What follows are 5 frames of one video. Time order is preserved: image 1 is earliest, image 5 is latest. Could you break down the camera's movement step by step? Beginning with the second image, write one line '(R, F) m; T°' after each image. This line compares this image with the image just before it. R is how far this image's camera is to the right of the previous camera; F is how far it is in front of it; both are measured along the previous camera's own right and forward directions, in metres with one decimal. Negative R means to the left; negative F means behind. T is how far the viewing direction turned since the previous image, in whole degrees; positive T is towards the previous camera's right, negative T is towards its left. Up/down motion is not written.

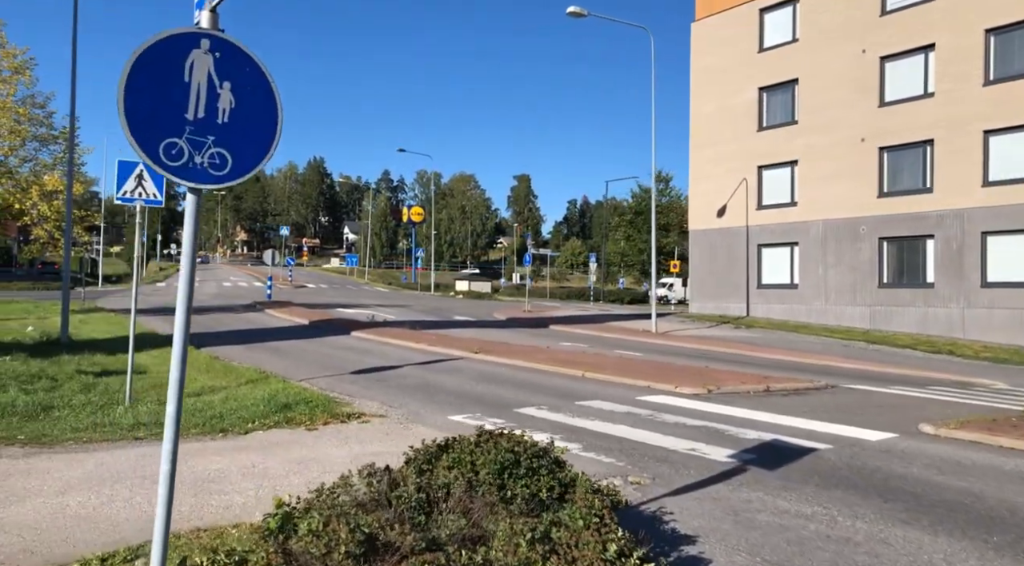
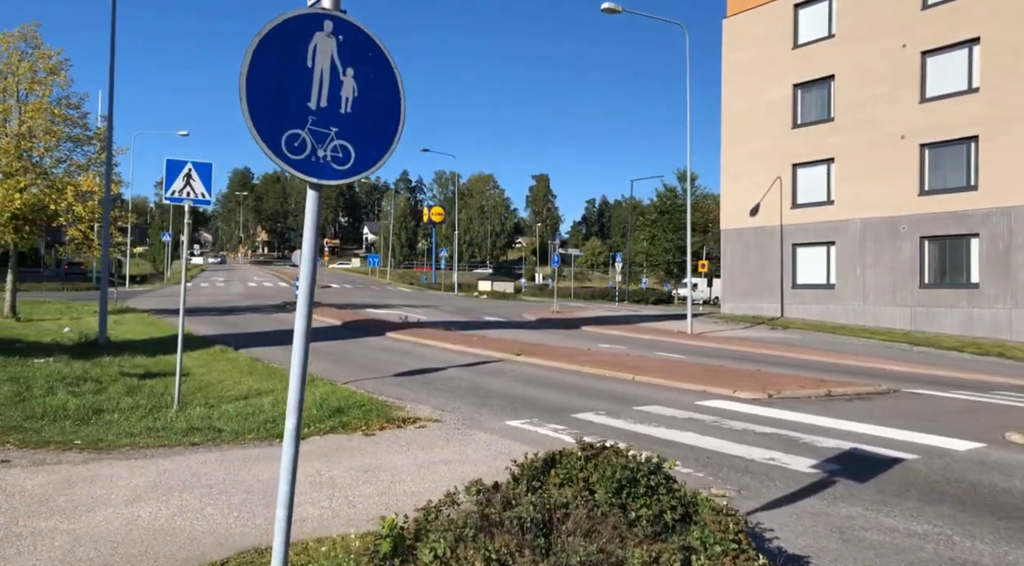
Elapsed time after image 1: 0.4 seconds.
(-0.5, +0.3) m; -1°
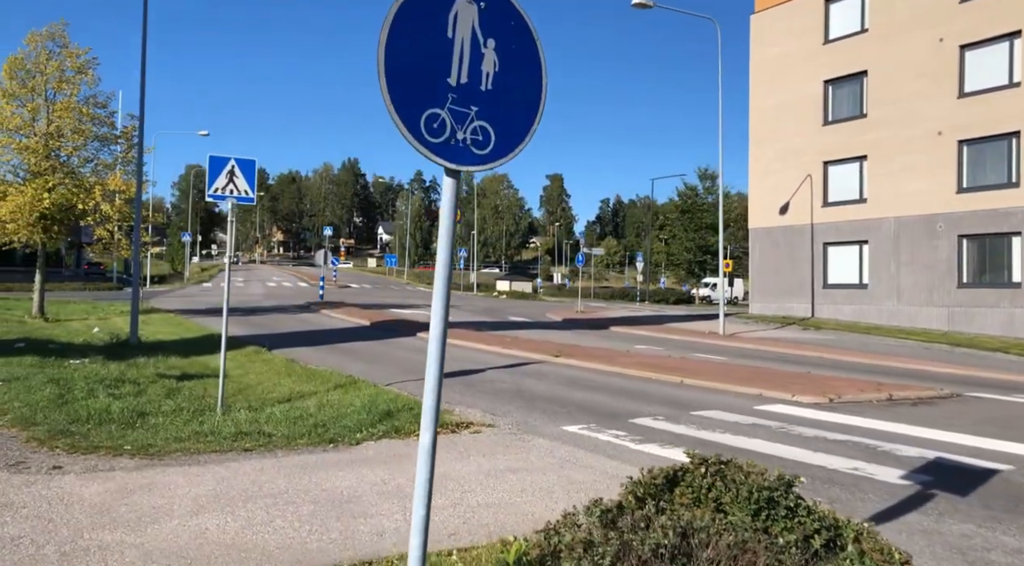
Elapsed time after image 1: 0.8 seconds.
(-0.5, +0.3) m; -1°
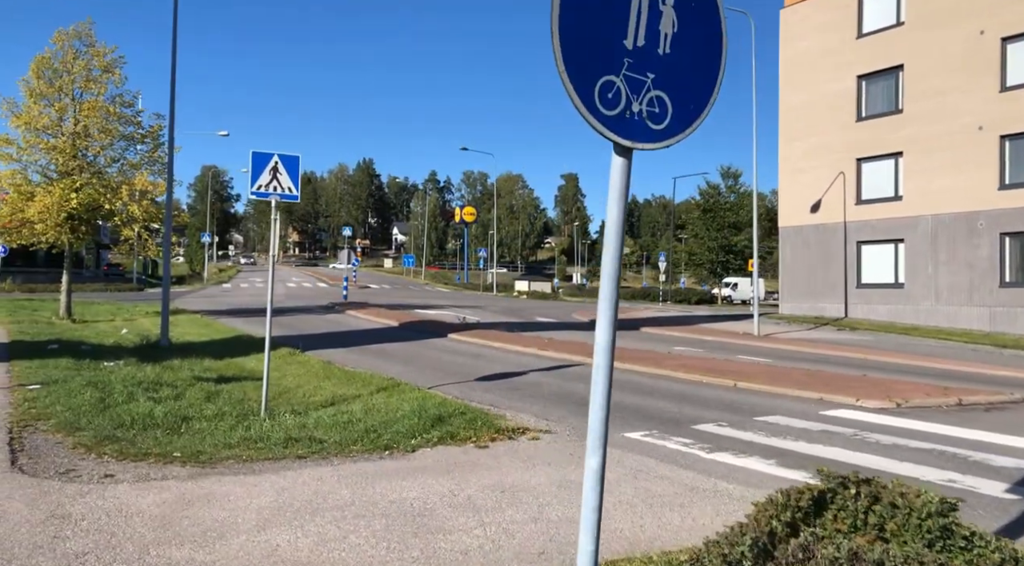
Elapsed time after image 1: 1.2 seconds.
(-0.5, +0.4) m; -1°
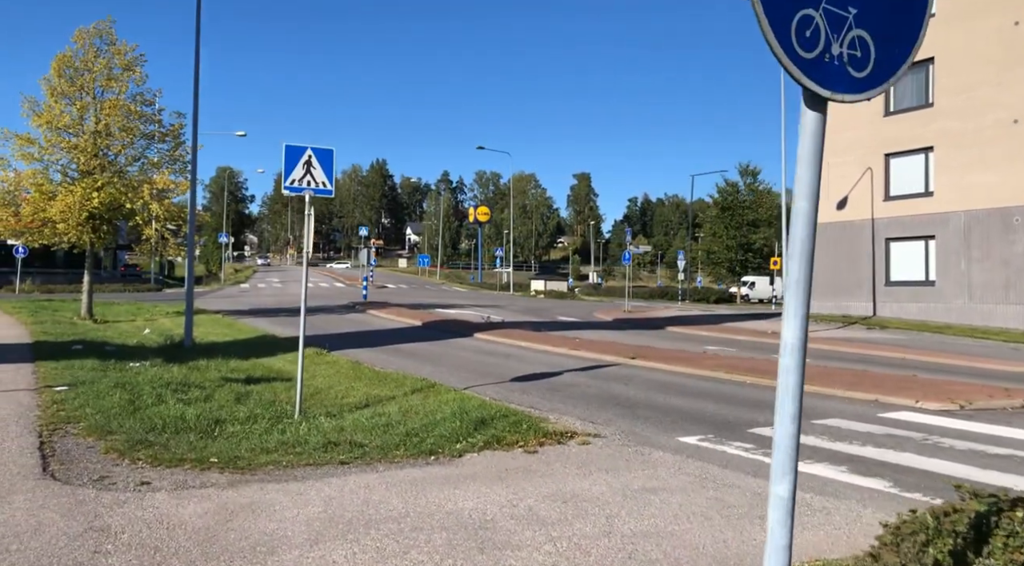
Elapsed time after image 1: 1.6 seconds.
(-0.4, +0.4) m; -1°
